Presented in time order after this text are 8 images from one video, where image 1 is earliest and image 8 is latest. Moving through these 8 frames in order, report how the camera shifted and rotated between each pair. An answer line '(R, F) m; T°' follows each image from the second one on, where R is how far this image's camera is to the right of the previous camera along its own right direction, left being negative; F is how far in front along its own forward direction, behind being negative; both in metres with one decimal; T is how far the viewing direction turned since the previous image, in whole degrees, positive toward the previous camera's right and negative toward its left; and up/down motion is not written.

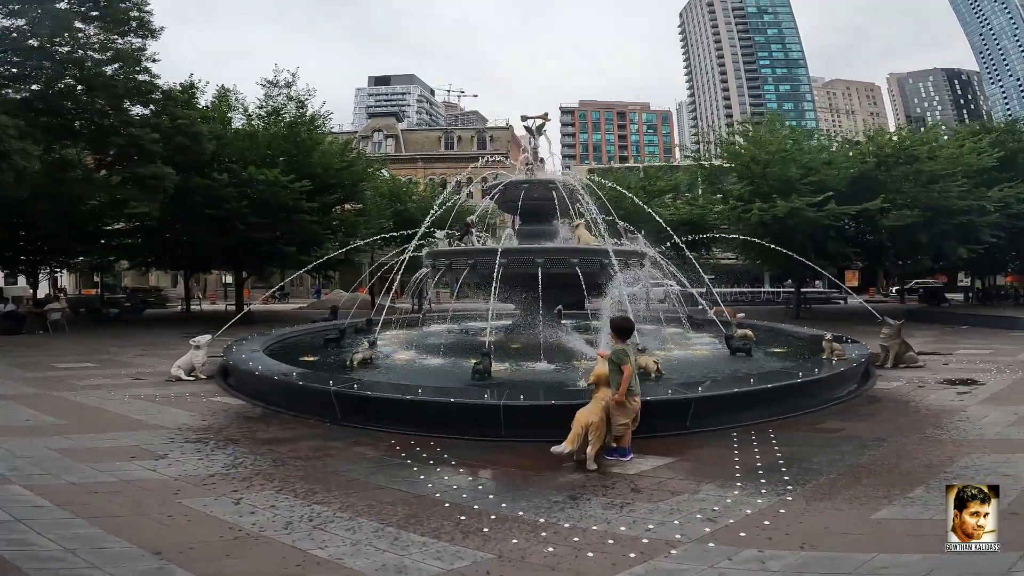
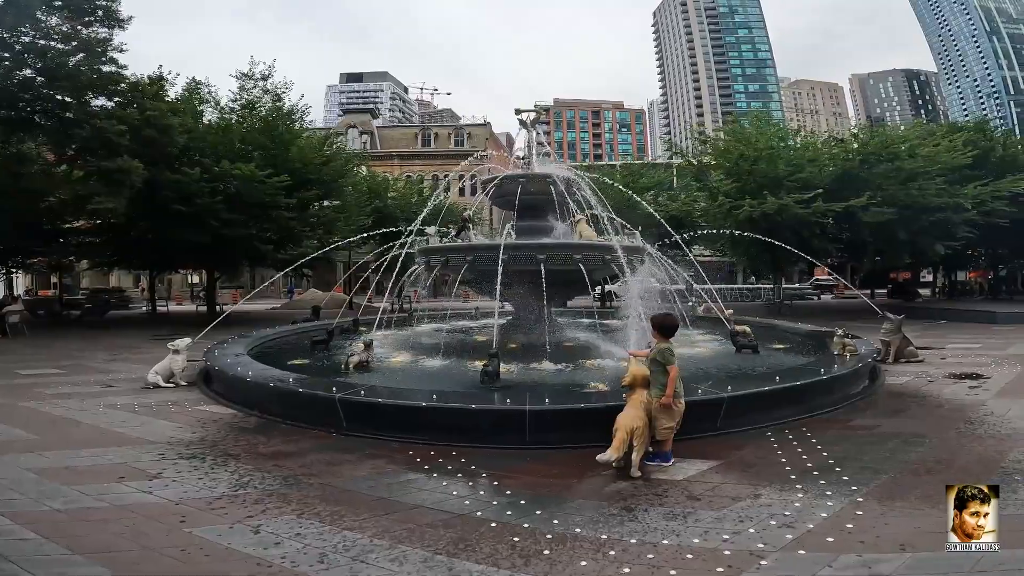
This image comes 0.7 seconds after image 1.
(-0.5, +0.5) m; +3°
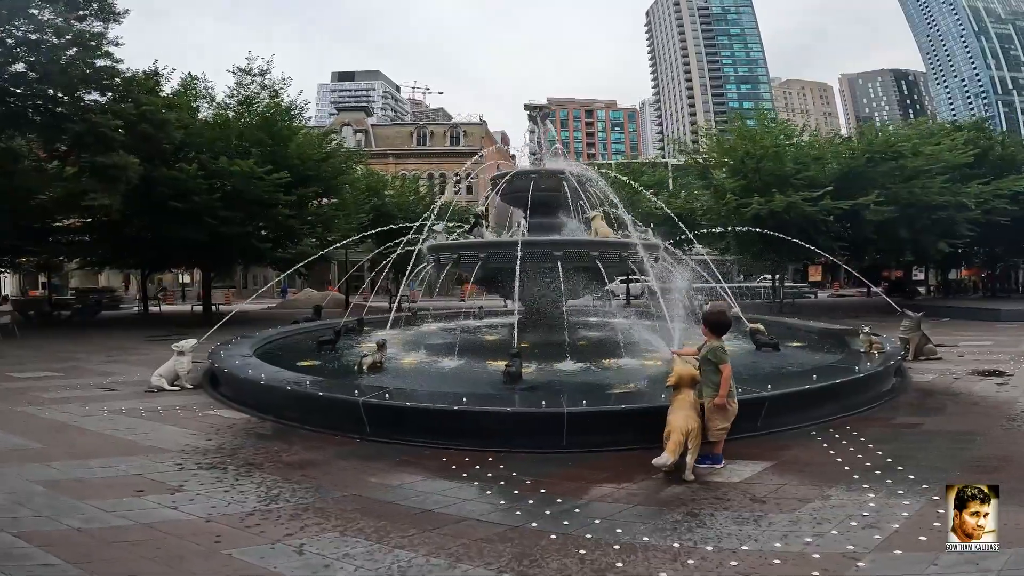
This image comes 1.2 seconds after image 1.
(-0.4, +0.3) m; +1°
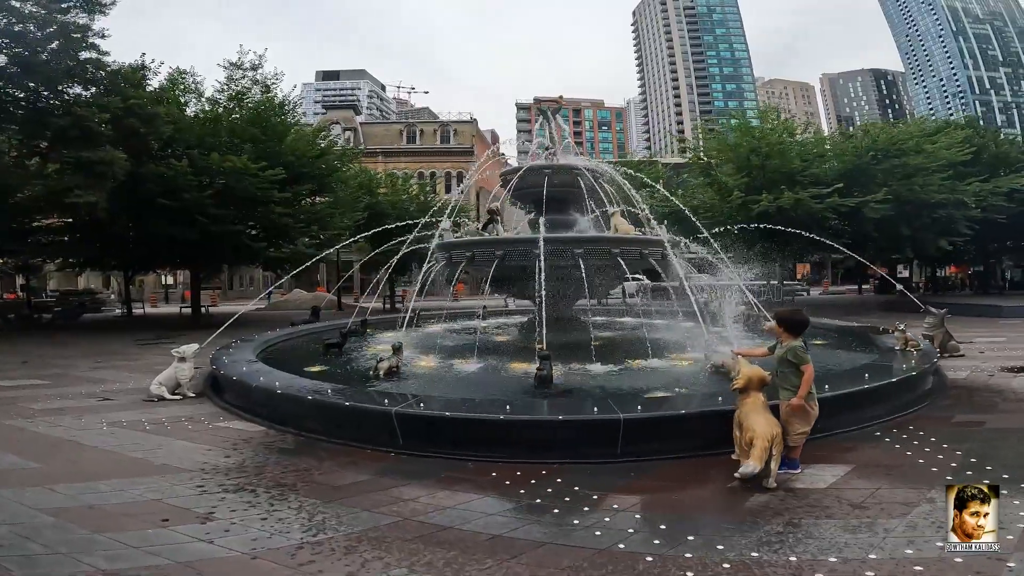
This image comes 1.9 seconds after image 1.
(-0.6, +0.5) m; +1°
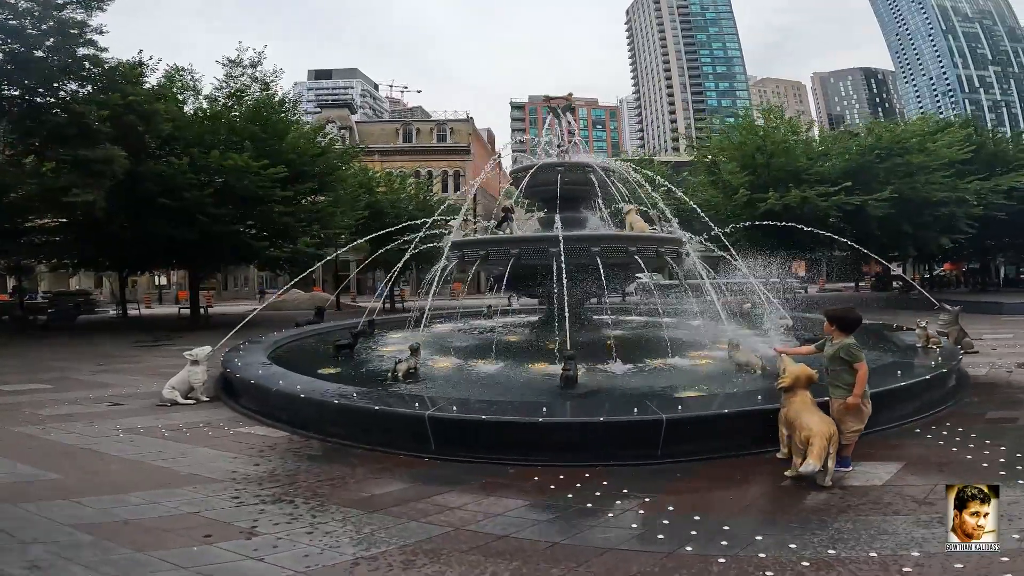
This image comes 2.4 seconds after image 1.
(-0.4, +0.2) m; +1°
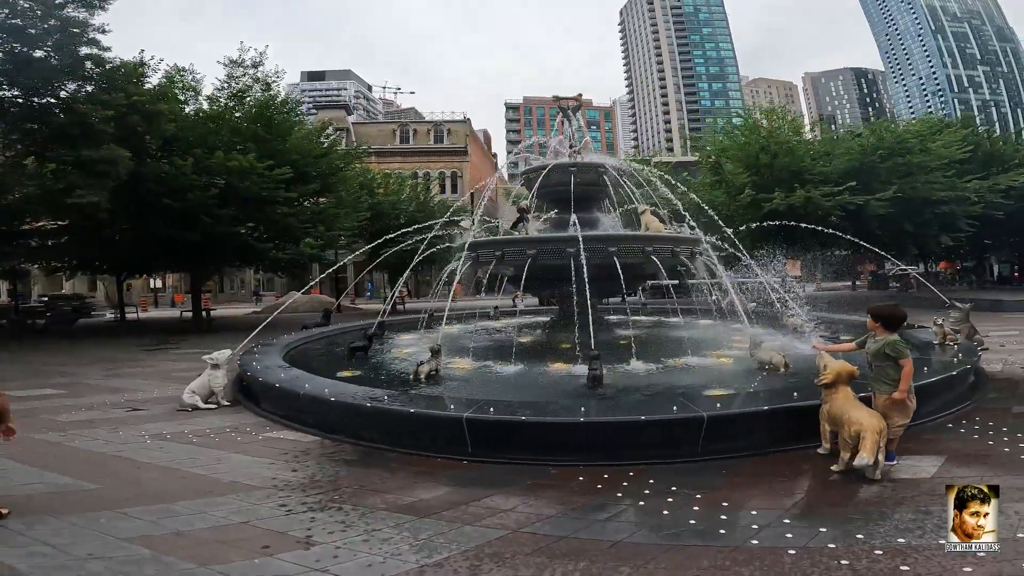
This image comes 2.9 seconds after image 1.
(-0.4, +0.1) m; +1°
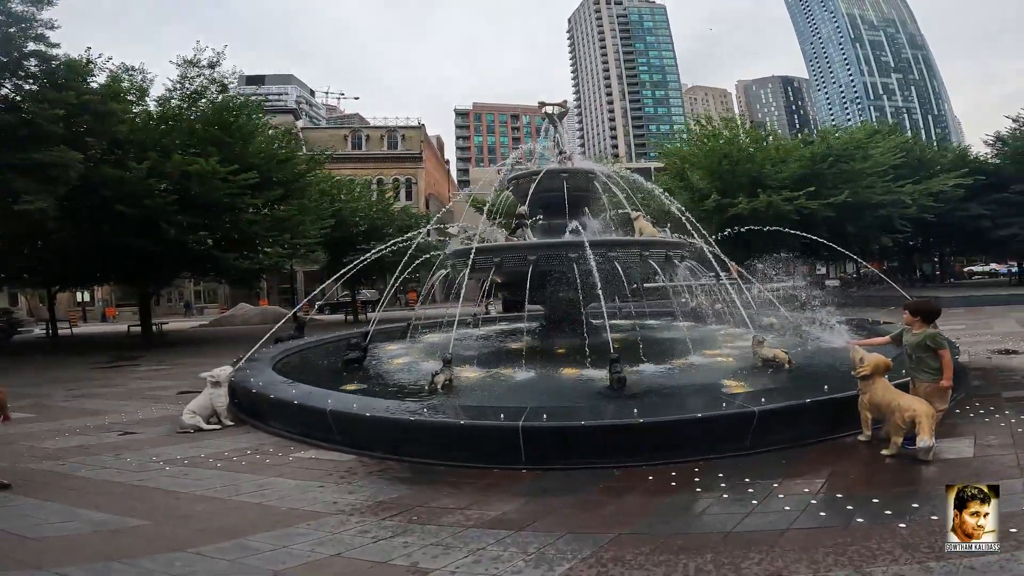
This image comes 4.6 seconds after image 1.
(-0.9, +0.2) m; +5°
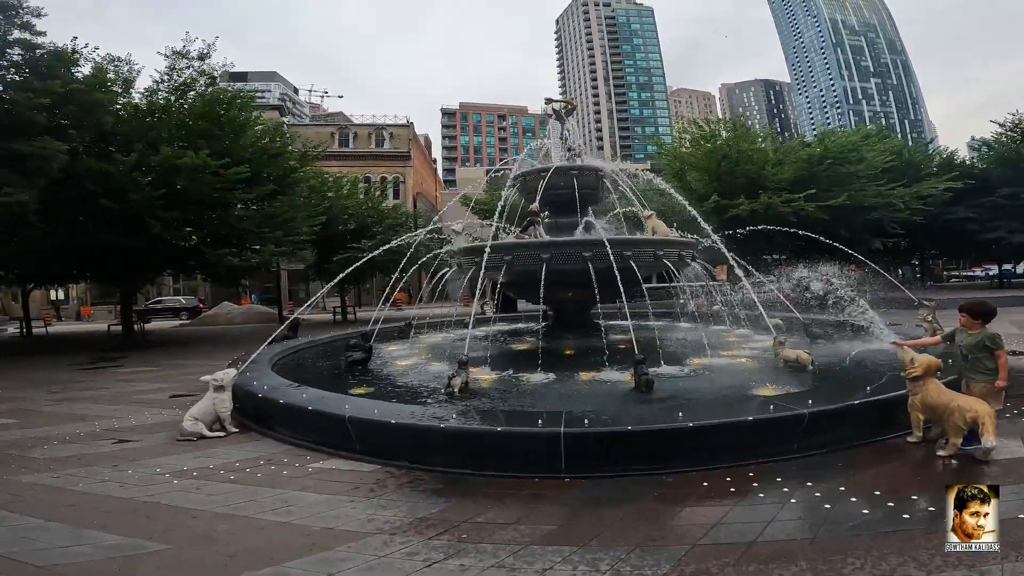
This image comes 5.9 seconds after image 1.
(-0.5, +0.4) m; +2°
